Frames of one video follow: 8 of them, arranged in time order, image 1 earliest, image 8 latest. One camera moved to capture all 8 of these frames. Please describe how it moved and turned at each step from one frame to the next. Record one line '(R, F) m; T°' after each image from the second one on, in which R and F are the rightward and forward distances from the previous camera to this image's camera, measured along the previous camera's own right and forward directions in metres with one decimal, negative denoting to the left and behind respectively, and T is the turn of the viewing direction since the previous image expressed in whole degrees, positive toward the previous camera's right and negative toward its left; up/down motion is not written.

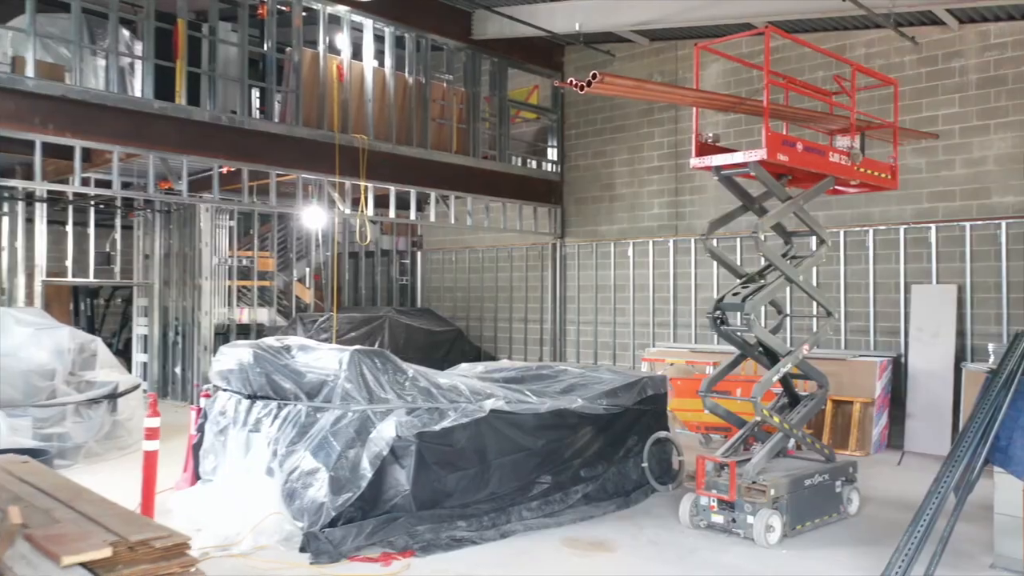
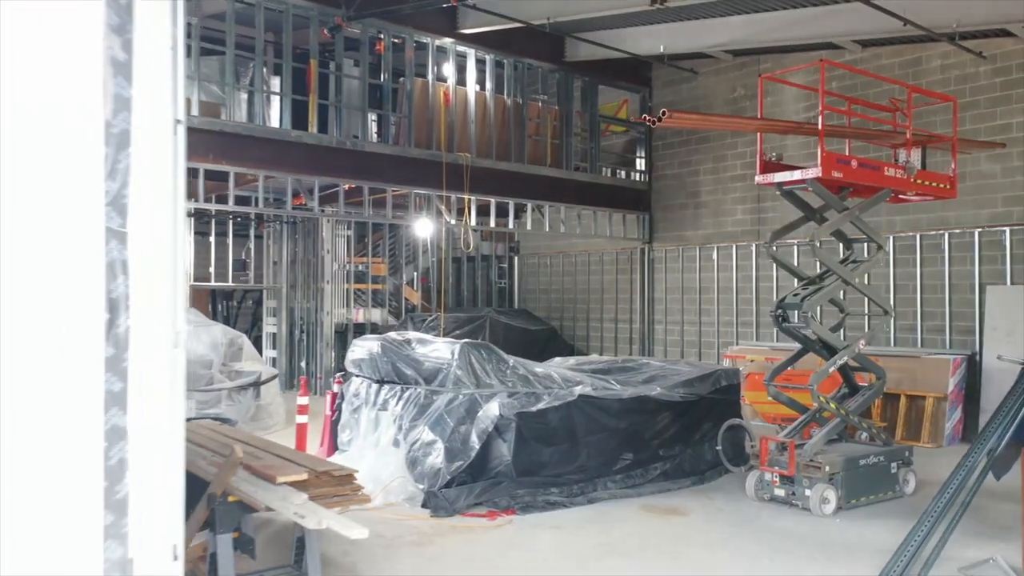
(+0.1, -0.8) m; -7°
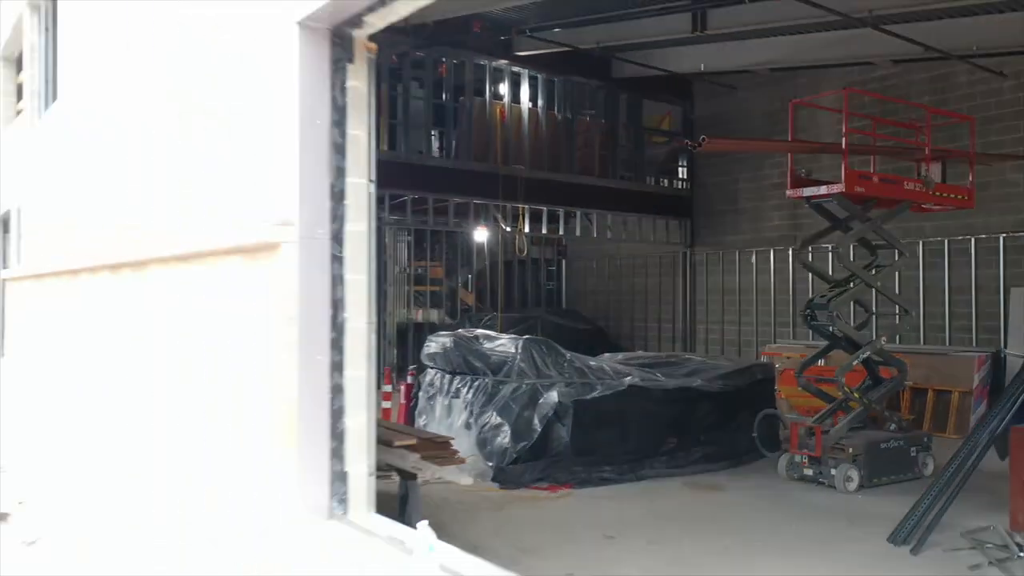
(-0.1, -0.8) m; -3°
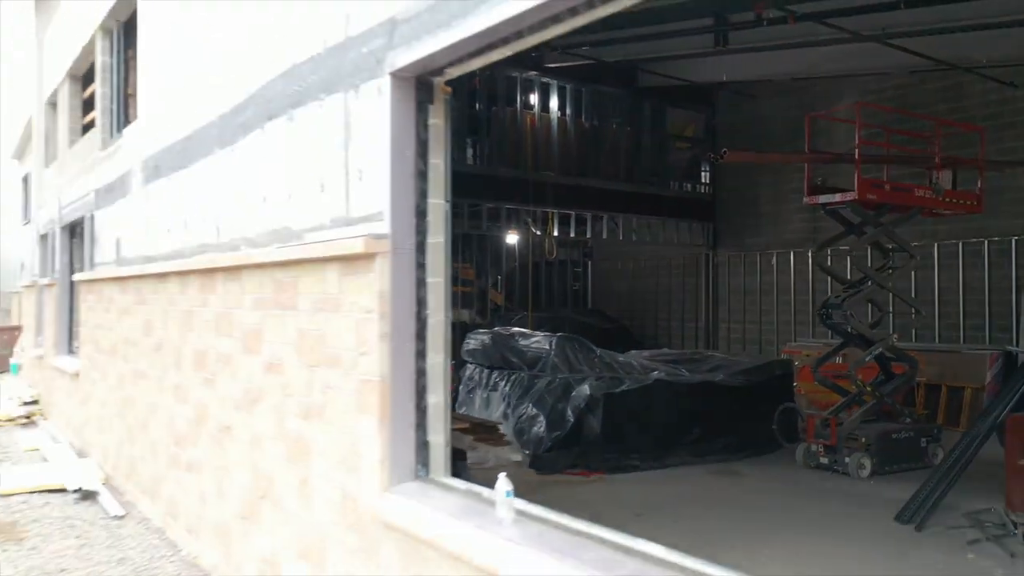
(-0.1, -0.5) m; -2°
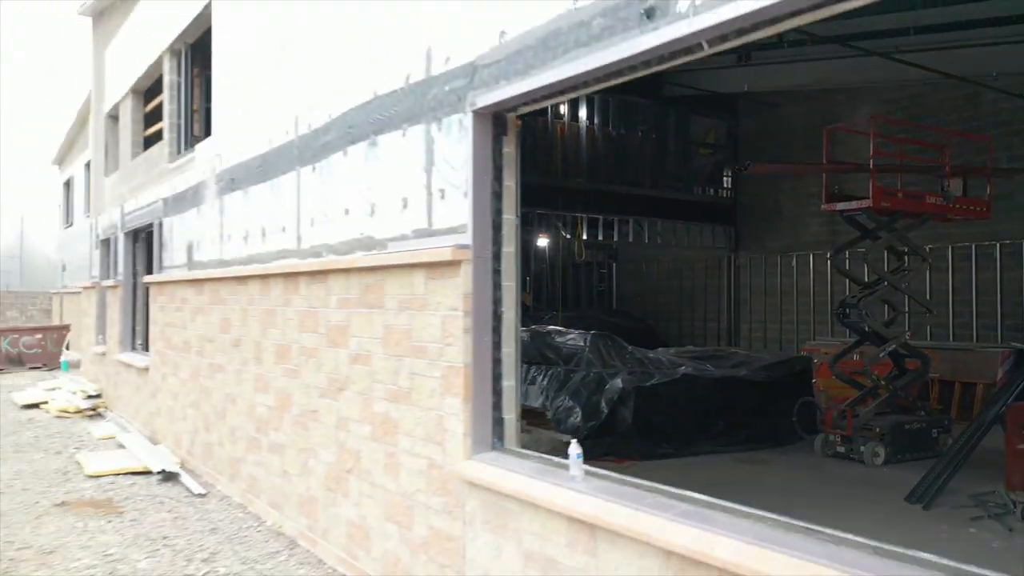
(-0.2, -0.6) m; -1°
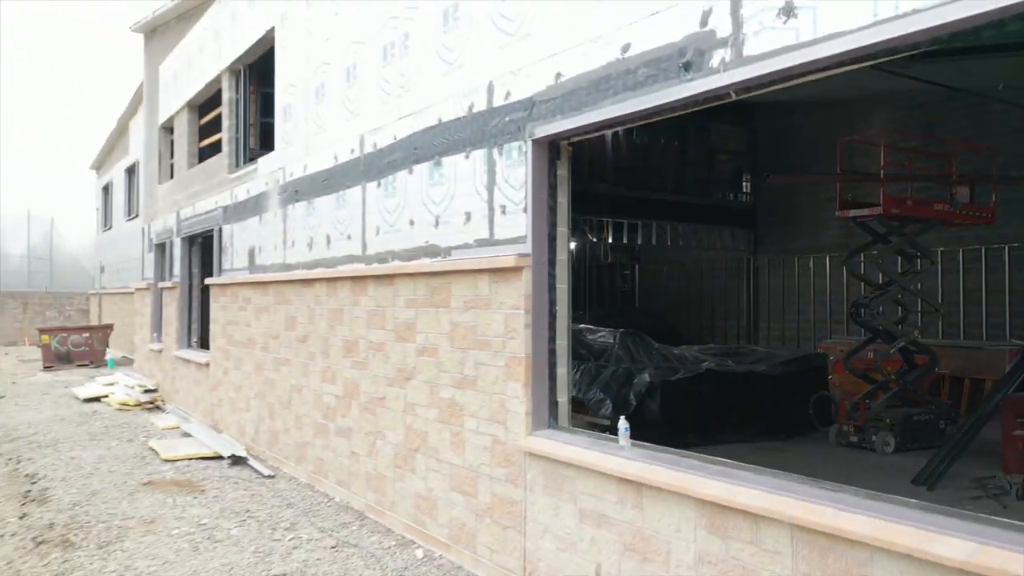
(-0.2, -0.6) m; -1°
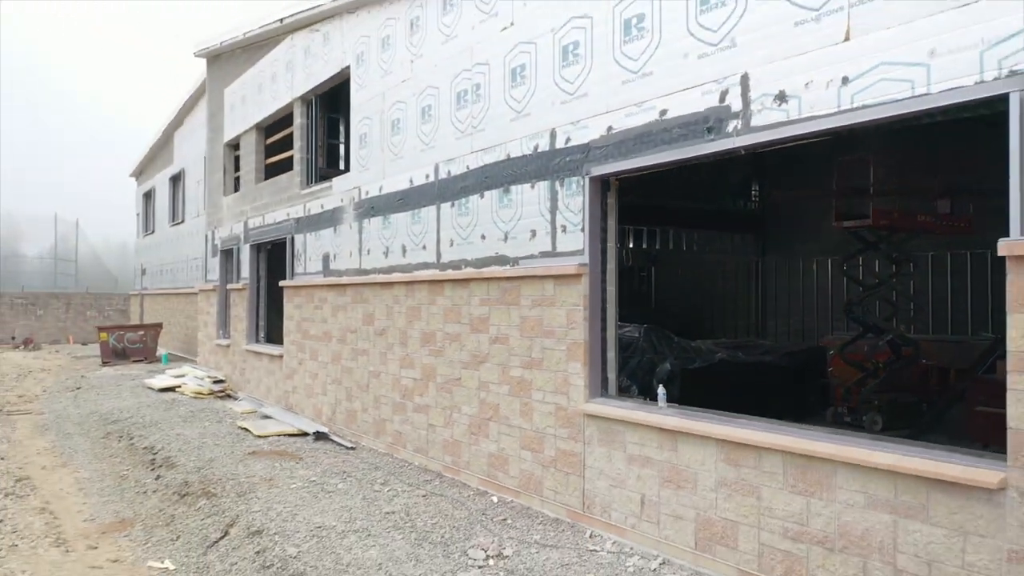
(-0.3, -1.2) m; -1°
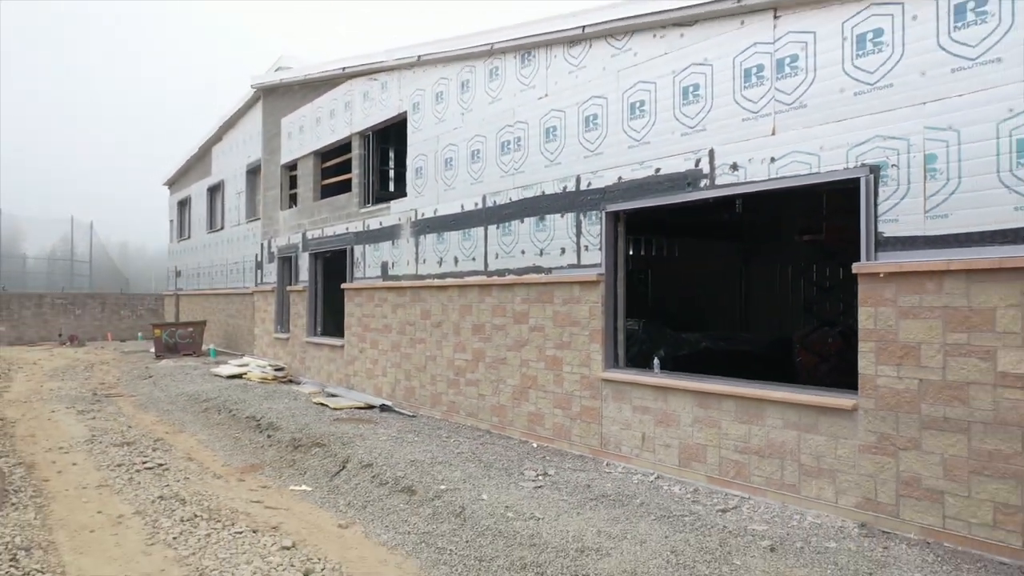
(-0.4, -2.1) m; 0°
